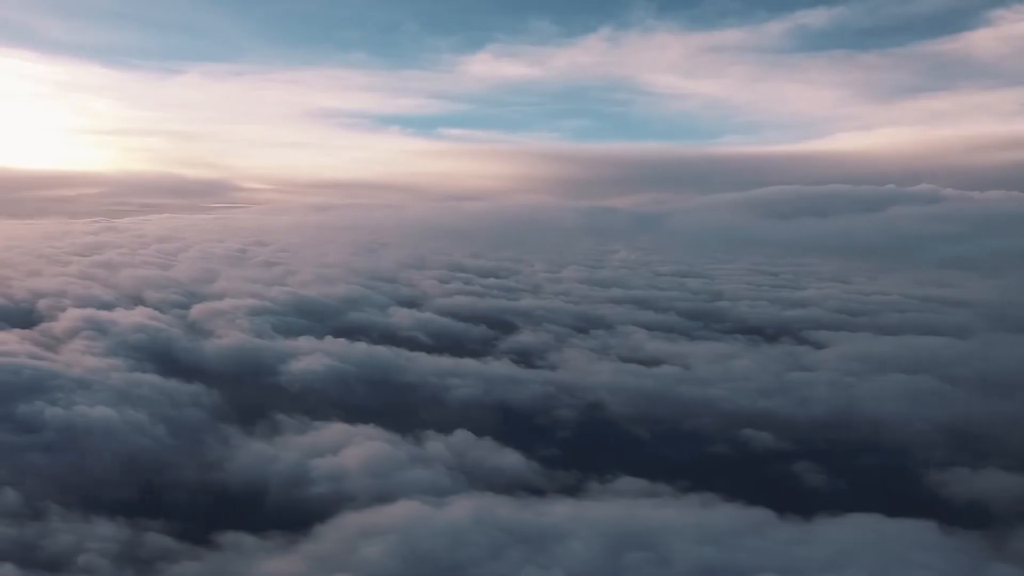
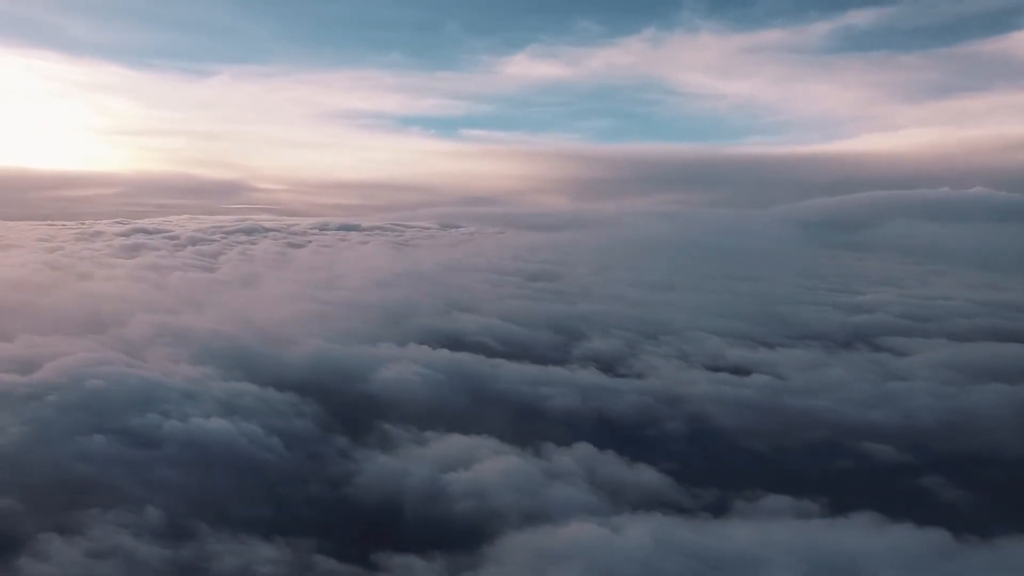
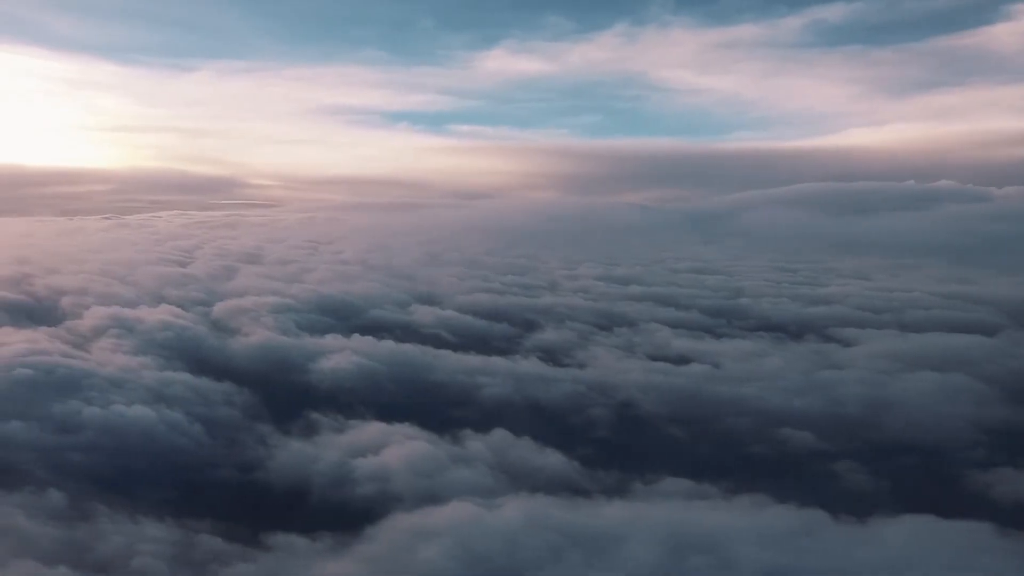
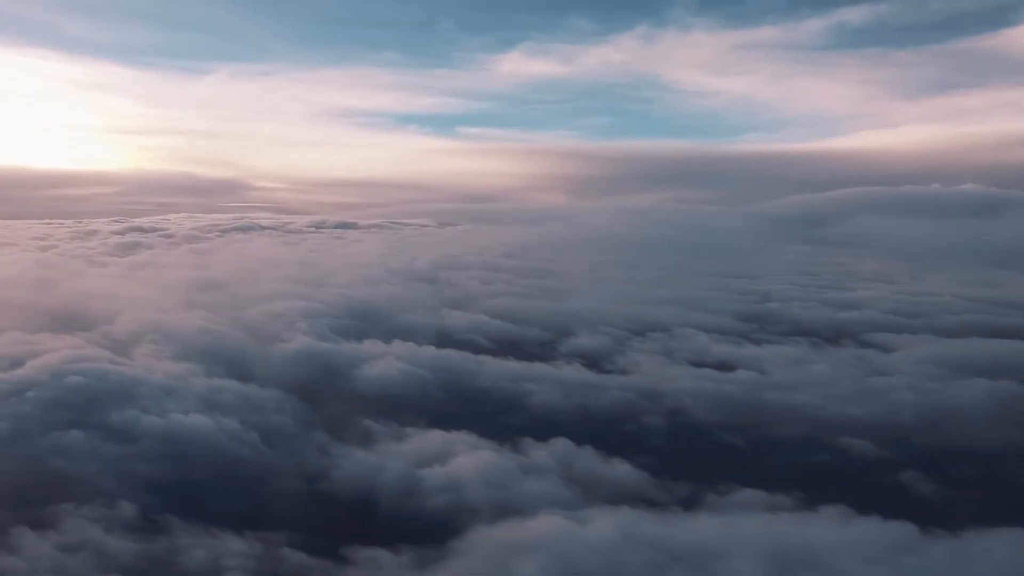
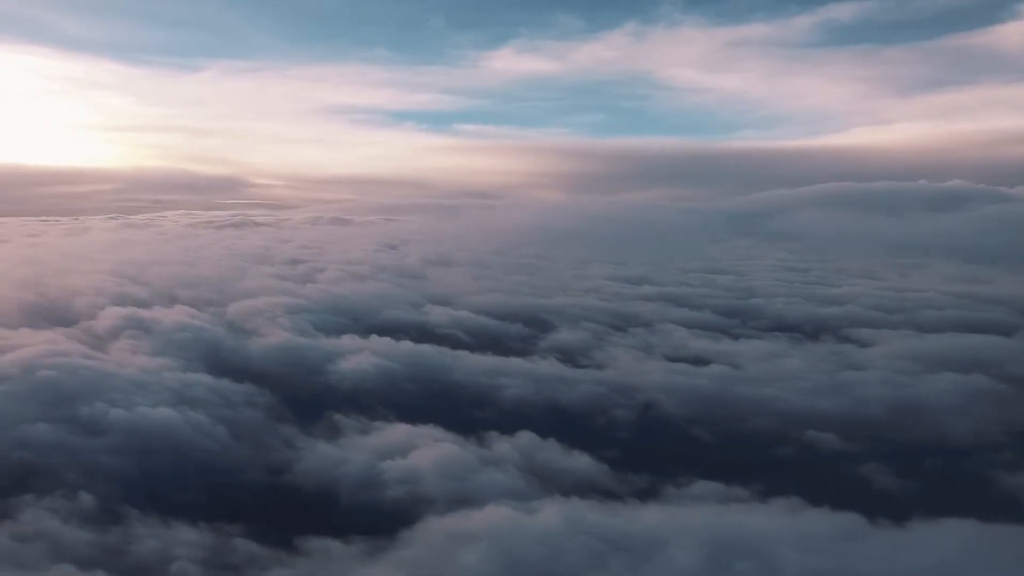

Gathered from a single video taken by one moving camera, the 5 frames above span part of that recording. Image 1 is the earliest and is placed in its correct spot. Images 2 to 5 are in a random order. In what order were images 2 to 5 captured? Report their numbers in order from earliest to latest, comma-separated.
3, 5, 4, 2
